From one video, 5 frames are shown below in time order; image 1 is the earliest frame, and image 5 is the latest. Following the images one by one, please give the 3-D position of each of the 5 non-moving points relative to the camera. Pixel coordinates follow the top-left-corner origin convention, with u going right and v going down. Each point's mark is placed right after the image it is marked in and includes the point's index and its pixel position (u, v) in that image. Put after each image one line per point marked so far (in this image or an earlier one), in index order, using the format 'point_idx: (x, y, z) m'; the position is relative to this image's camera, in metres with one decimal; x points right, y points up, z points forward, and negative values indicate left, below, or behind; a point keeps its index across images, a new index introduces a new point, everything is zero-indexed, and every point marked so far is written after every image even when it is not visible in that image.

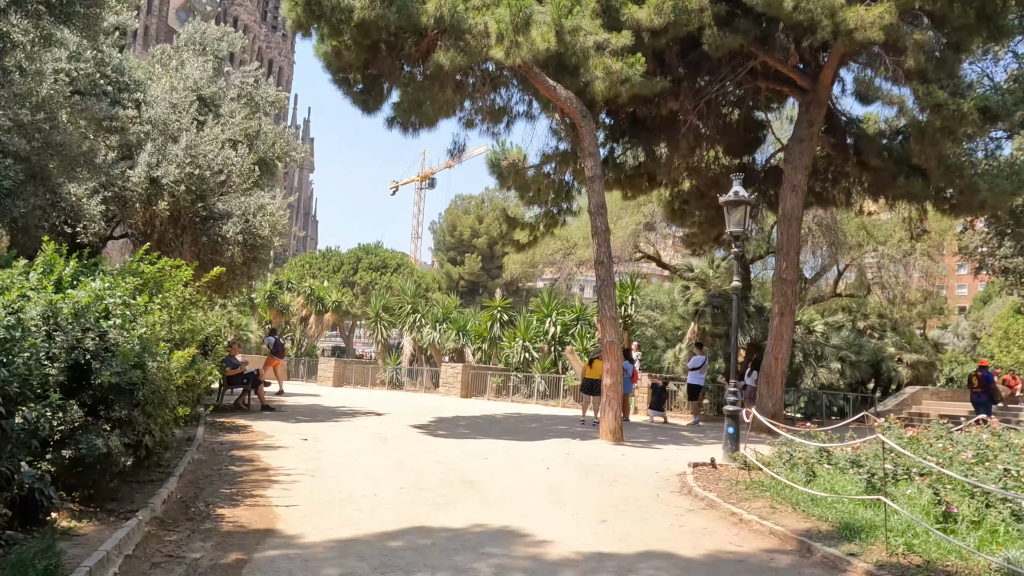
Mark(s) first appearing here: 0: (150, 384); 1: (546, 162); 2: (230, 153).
0: (-2.9, -0.8, +5.7) m
1: (+0.7, +2.7, +16.5) m
2: (-5.0, +2.5, +13.9) m
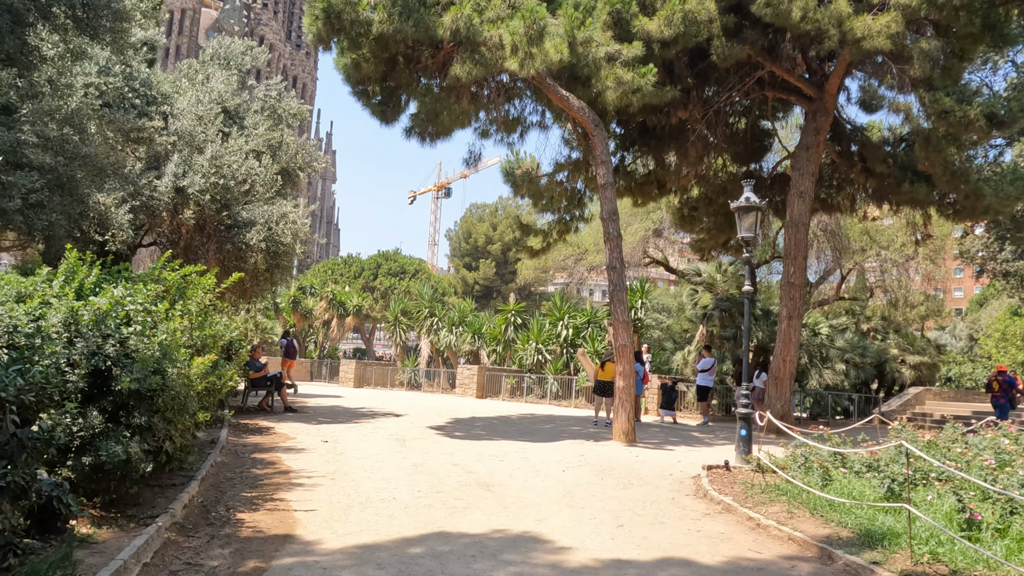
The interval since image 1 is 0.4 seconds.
0: (-2.7, -0.8, +6.0) m
1: (+1.0, +2.6, +16.8) m
2: (-4.8, +2.3, +14.3) m
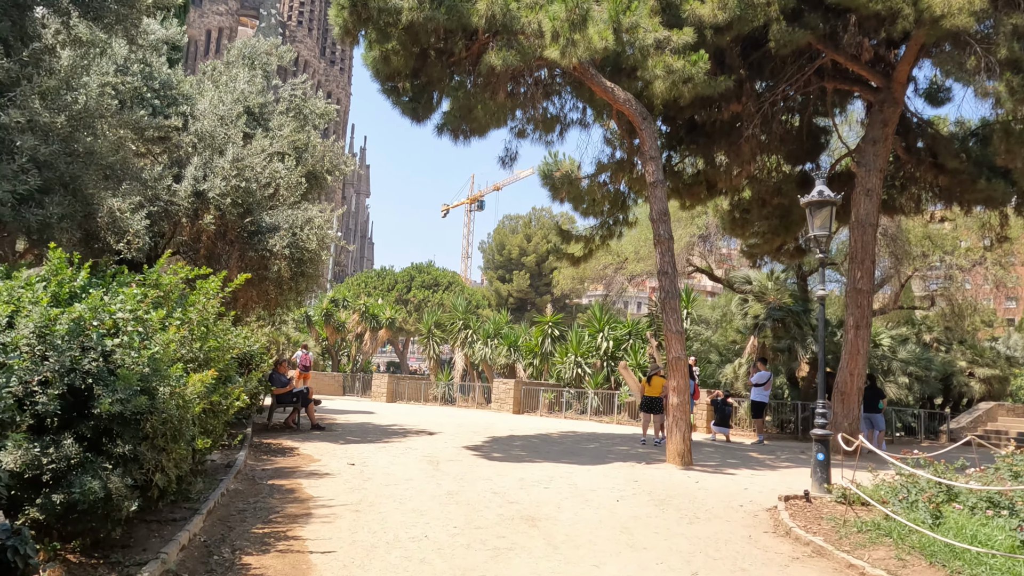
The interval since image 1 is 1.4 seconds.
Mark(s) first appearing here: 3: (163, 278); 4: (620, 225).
0: (-2.3, -0.8, +5.1) m
1: (+1.8, +2.4, +15.8) m
2: (-4.1, +2.2, +13.5) m
3: (-2.8, +0.1, +6.3) m
4: (+2.4, +1.4, +17.0) m
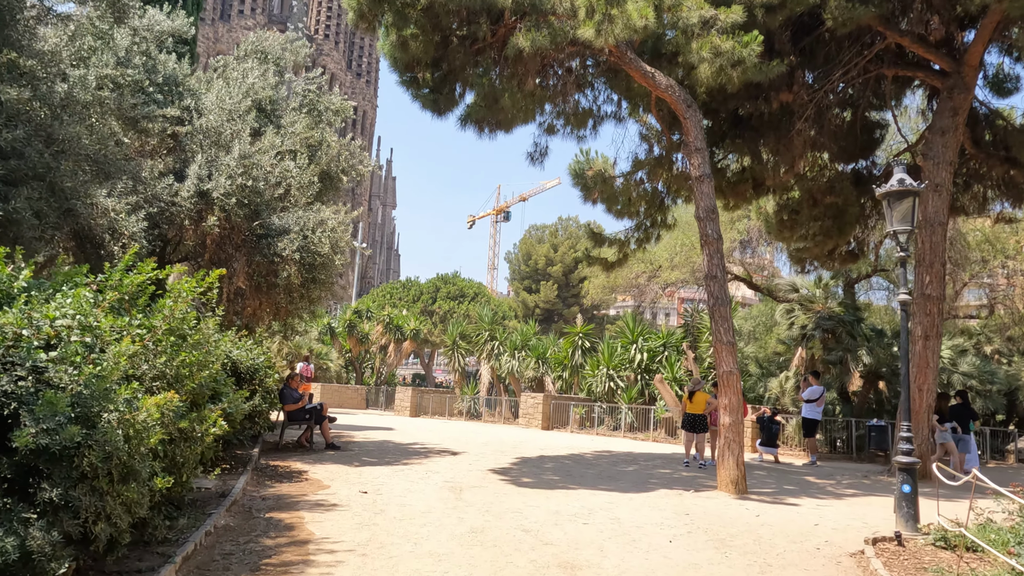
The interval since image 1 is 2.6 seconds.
0: (-2.1, -0.8, +4.0) m
1: (+2.3, +2.2, +14.6) m
2: (-3.6, +2.0, +12.5) m
3: (-2.6, +0.1, +5.2) m
4: (+3.0, +1.2, +15.8) m
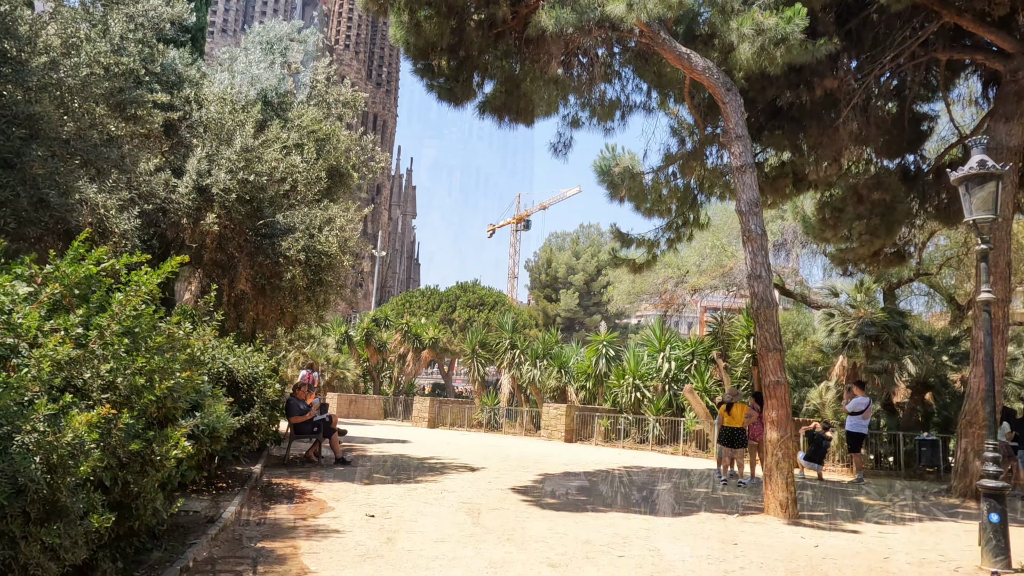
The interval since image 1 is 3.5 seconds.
0: (-2.0, -0.8, +3.1) m
1: (+2.7, +2.2, +13.6) m
2: (-3.3, +2.0, +11.7) m
3: (-2.5, +0.1, +4.4) m
4: (+3.4, +1.1, +14.8) m
